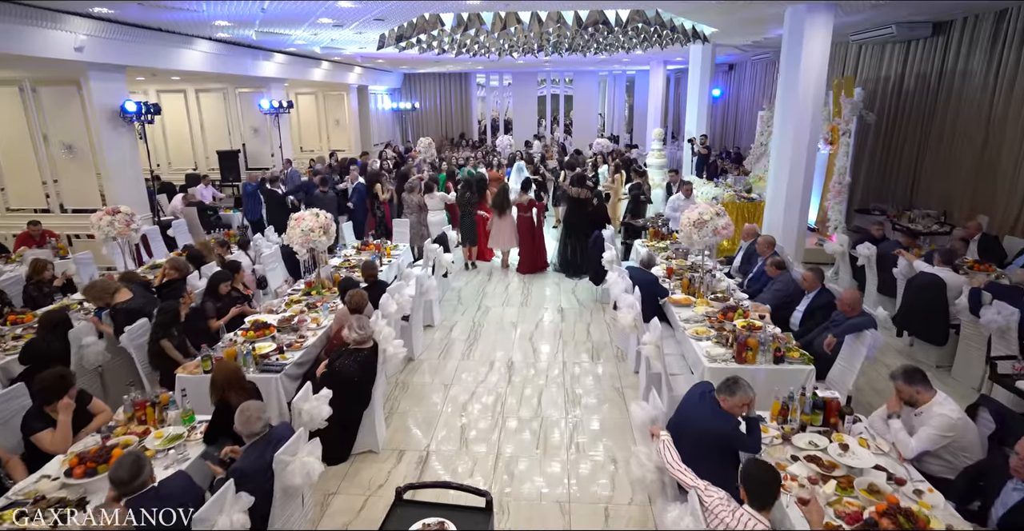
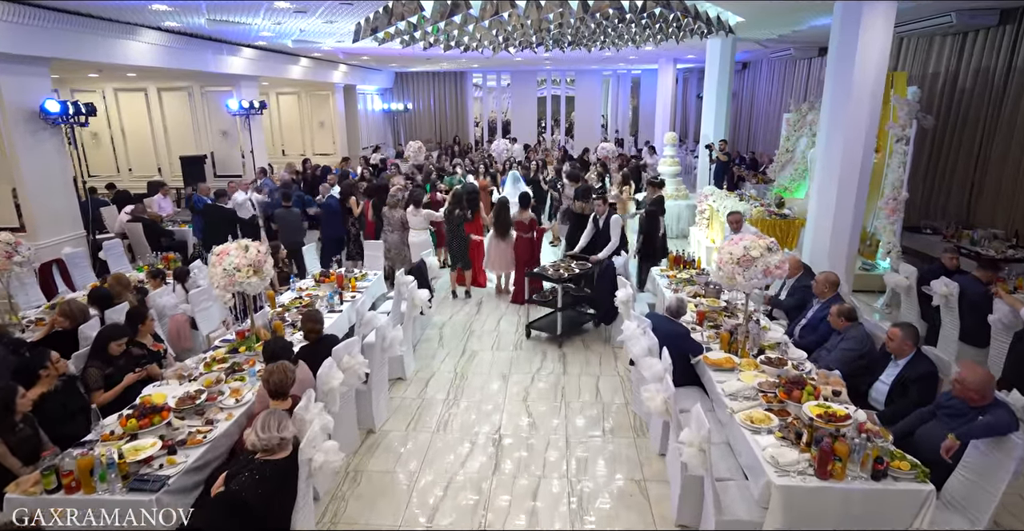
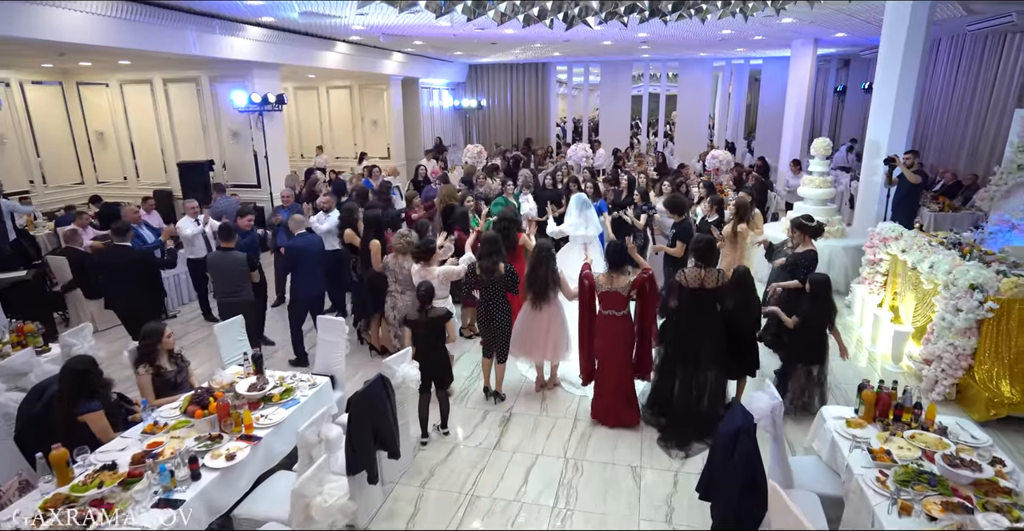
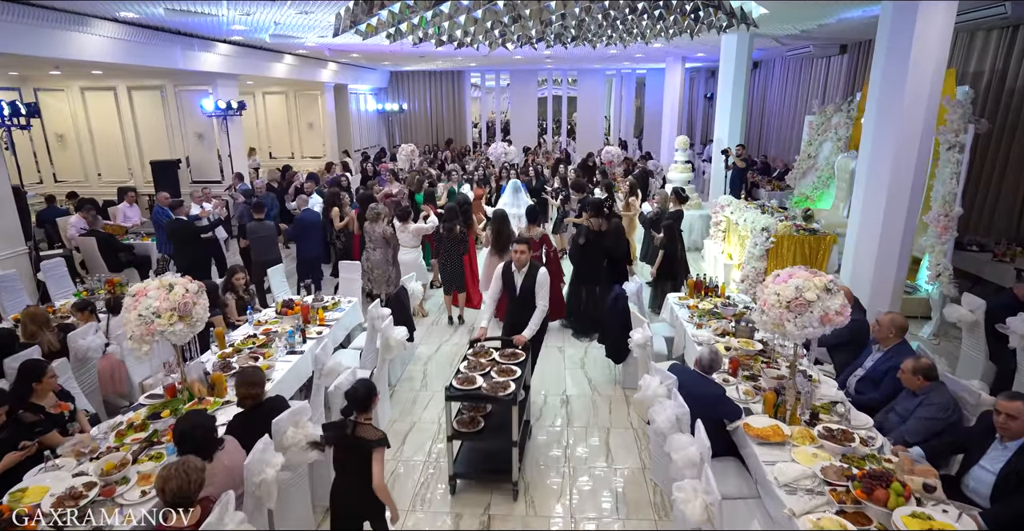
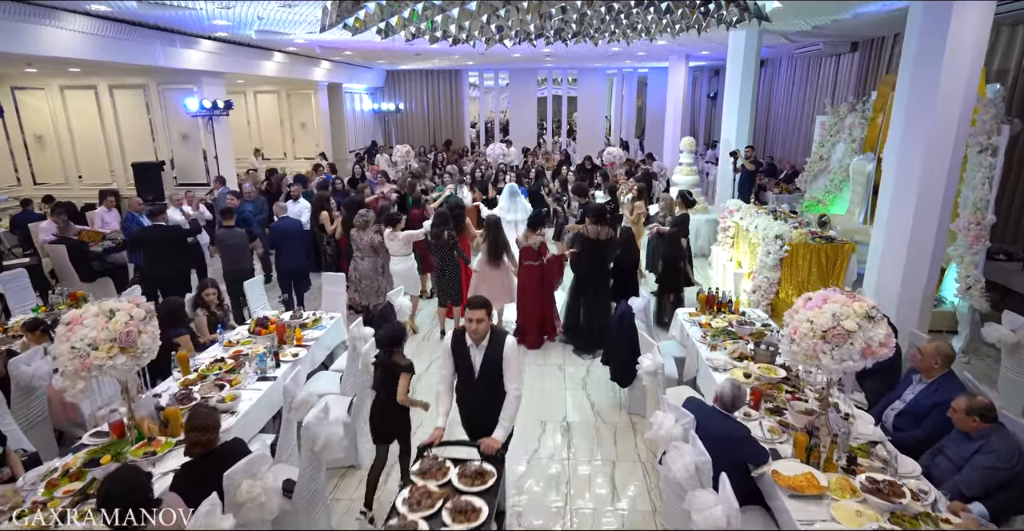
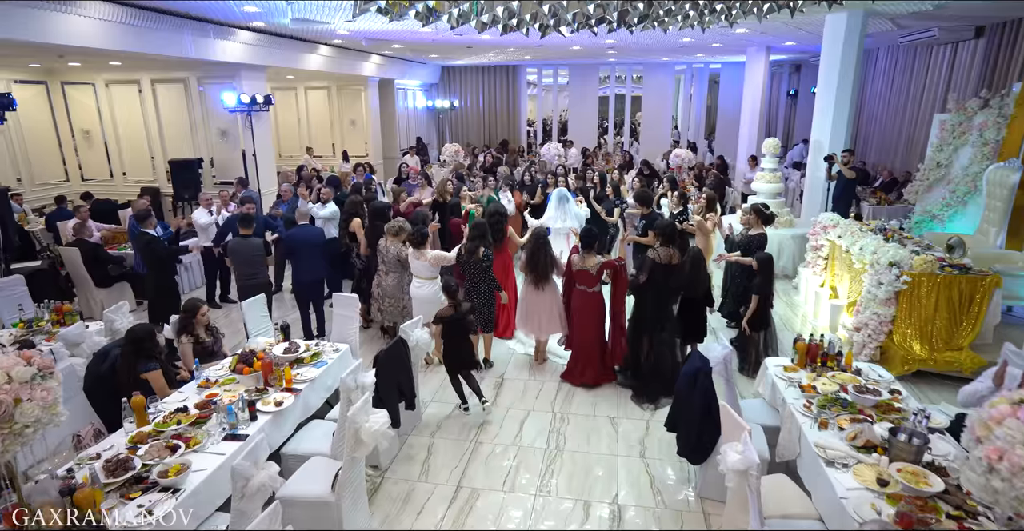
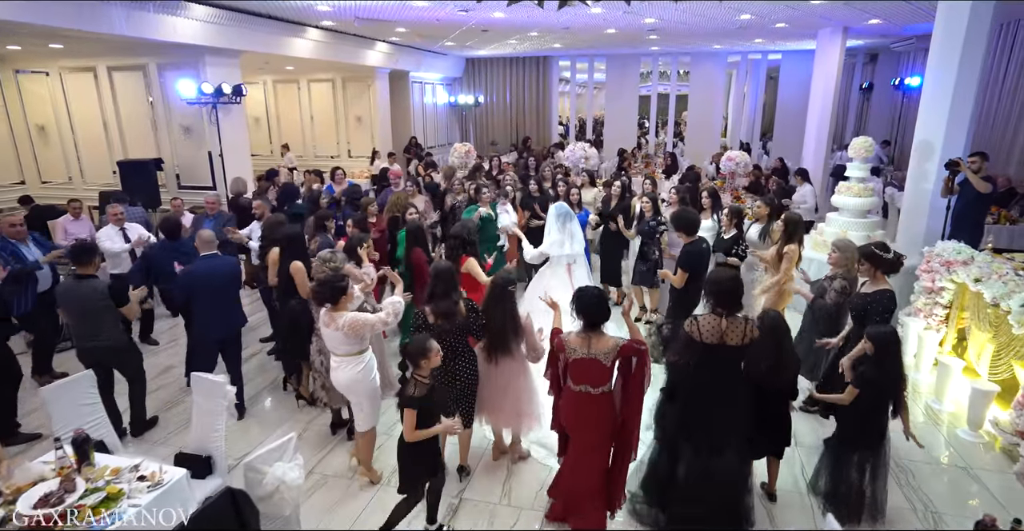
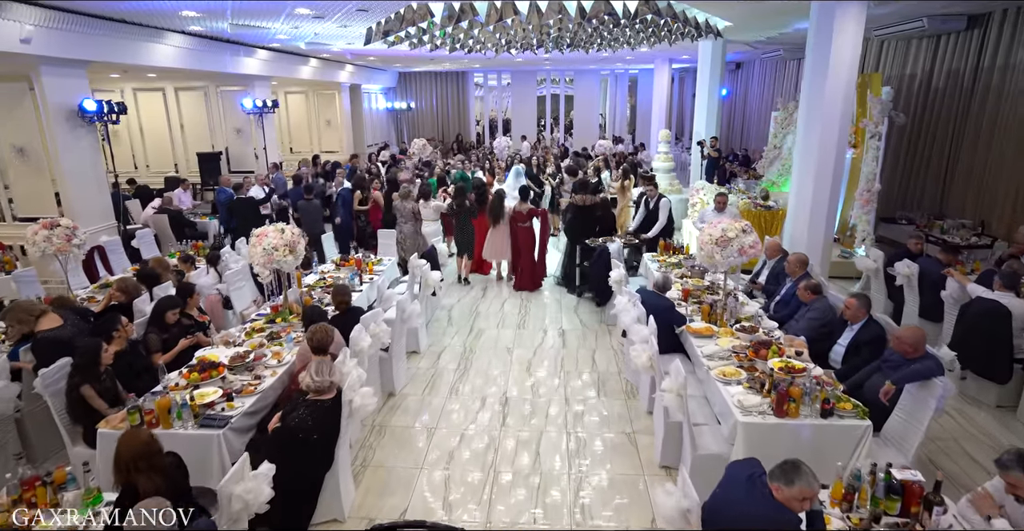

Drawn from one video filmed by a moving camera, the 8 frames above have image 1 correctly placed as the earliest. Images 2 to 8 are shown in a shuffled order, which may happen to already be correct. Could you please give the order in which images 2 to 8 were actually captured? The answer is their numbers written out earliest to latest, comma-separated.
8, 2, 4, 5, 6, 3, 7
